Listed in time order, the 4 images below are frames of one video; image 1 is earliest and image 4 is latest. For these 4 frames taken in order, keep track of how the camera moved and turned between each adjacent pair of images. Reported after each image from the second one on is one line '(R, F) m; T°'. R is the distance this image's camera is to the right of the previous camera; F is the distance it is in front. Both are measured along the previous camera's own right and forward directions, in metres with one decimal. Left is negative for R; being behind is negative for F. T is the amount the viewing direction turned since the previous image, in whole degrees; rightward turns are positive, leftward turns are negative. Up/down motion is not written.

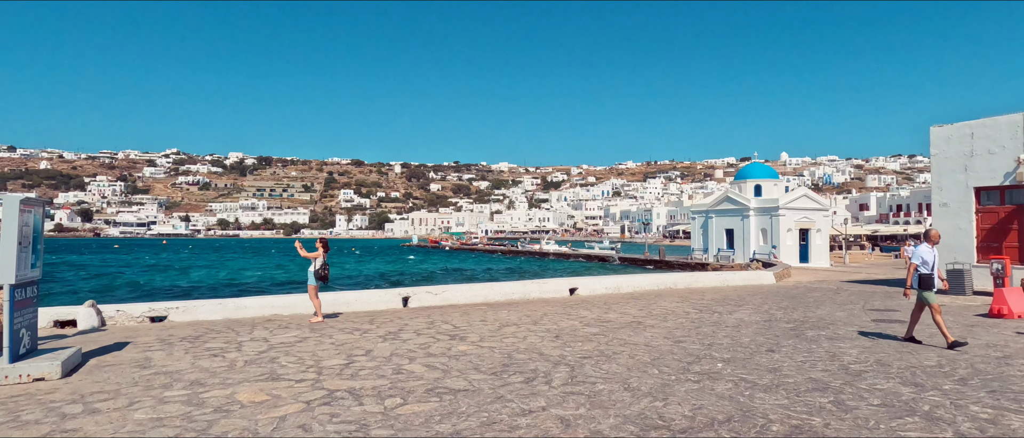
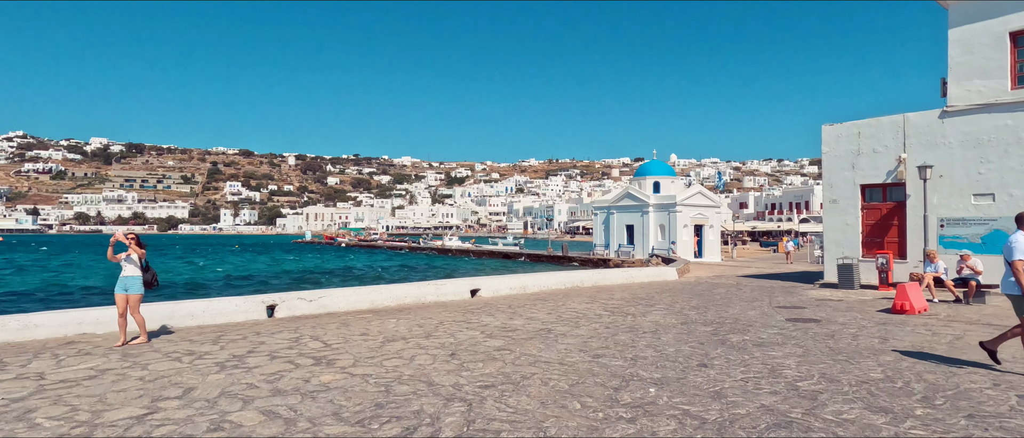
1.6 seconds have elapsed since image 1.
(+0.2, +1.4) m; +10°
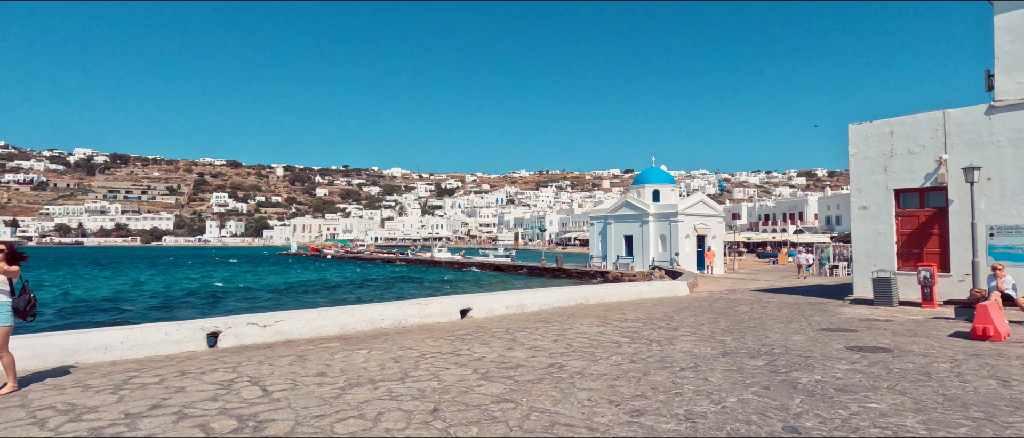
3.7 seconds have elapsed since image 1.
(-0.1, +1.7) m; +1°
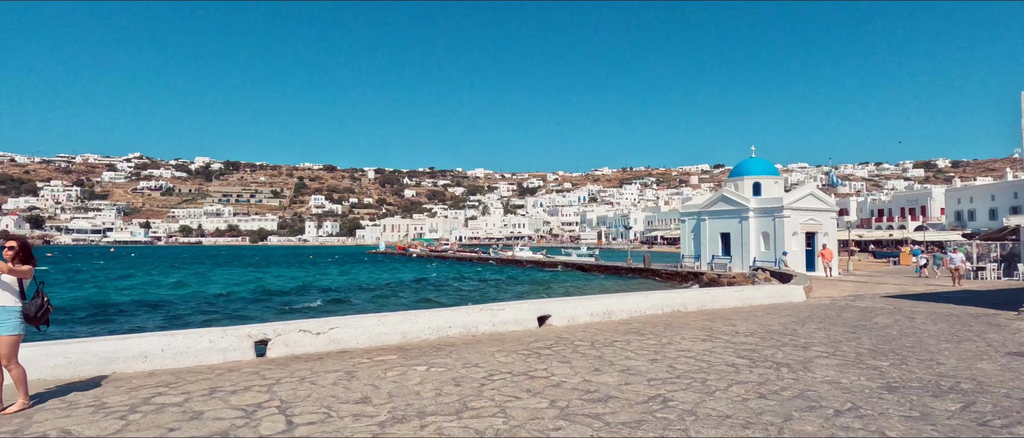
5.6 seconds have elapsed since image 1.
(0.0, +1.3) m; -9°
